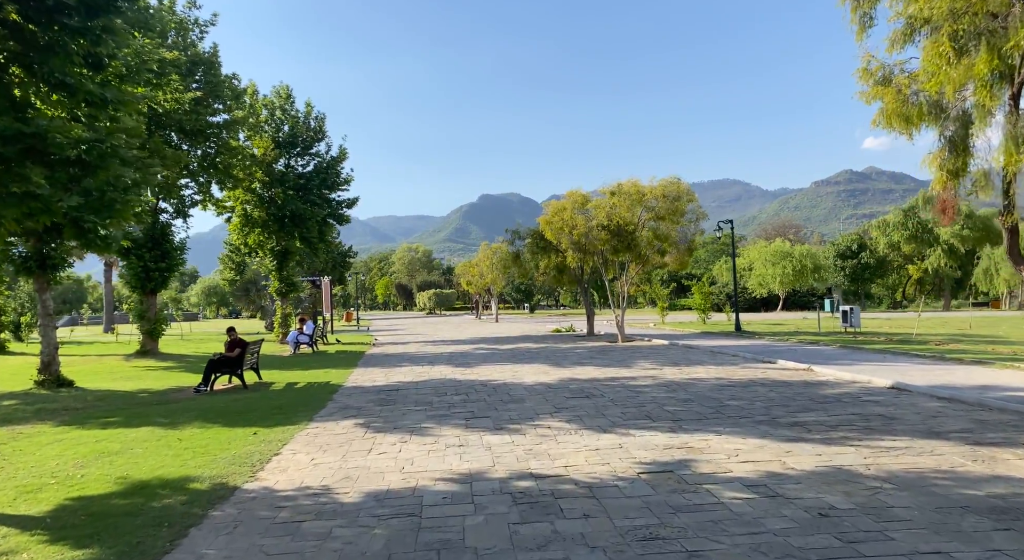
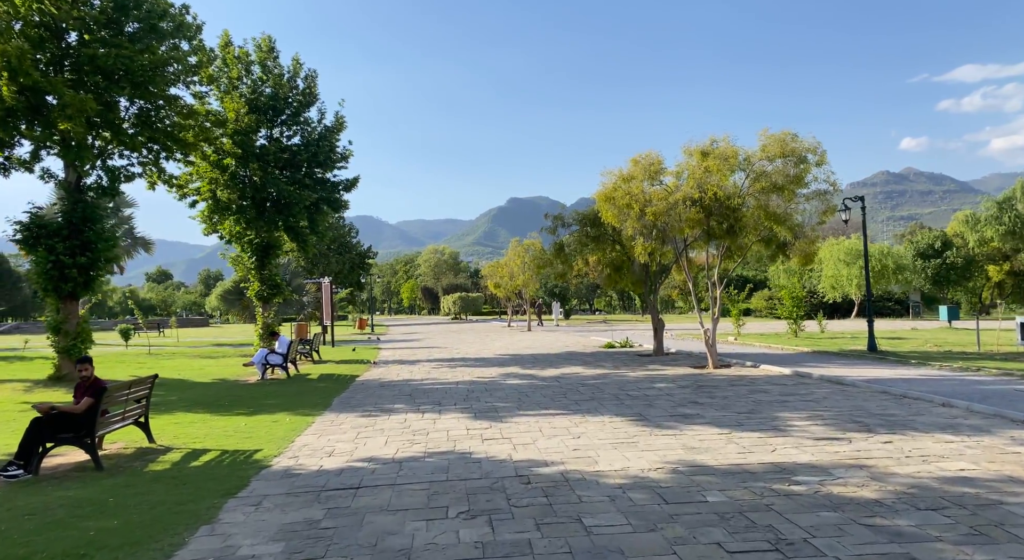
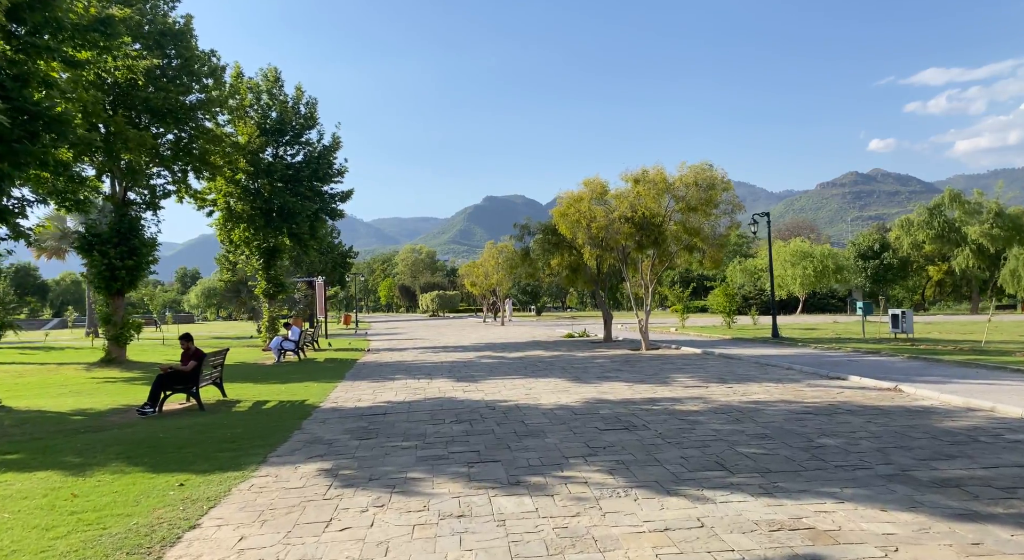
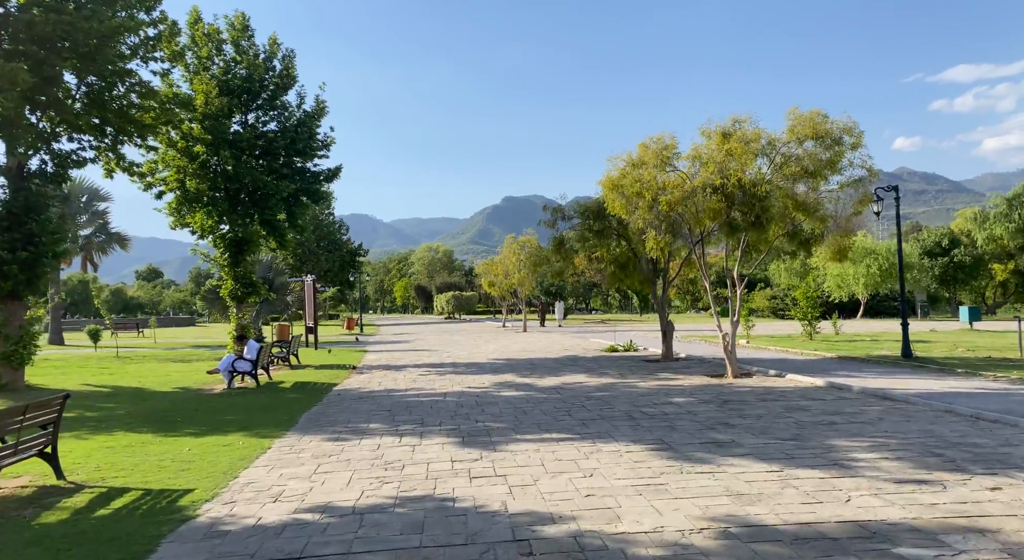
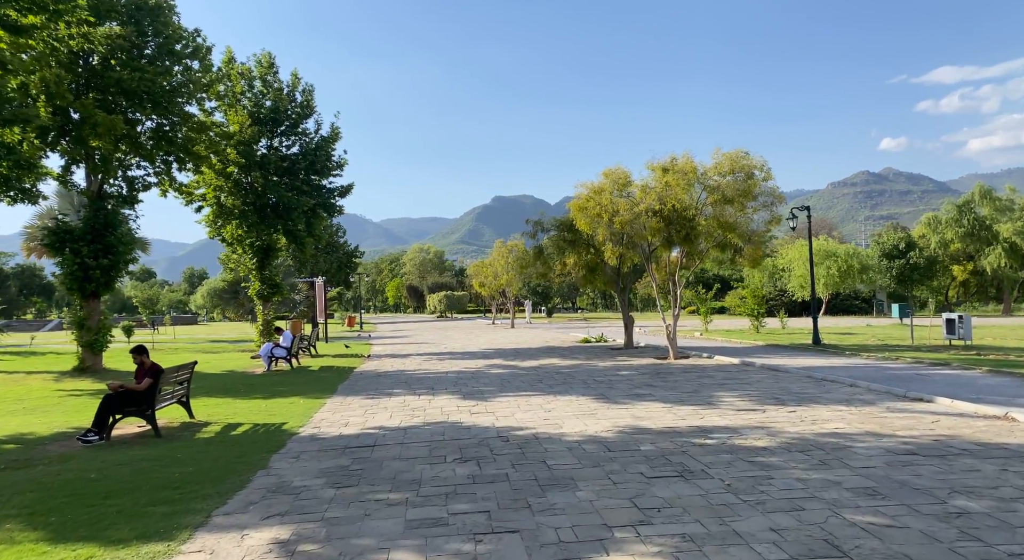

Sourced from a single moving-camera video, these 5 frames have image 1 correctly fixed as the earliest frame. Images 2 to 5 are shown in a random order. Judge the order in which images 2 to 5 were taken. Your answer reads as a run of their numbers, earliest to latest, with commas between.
3, 5, 2, 4
